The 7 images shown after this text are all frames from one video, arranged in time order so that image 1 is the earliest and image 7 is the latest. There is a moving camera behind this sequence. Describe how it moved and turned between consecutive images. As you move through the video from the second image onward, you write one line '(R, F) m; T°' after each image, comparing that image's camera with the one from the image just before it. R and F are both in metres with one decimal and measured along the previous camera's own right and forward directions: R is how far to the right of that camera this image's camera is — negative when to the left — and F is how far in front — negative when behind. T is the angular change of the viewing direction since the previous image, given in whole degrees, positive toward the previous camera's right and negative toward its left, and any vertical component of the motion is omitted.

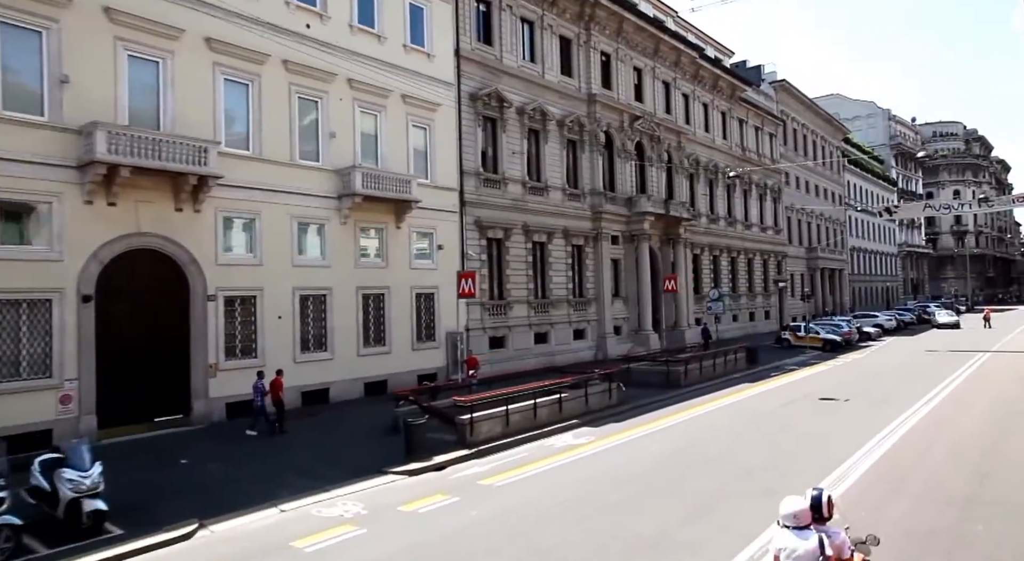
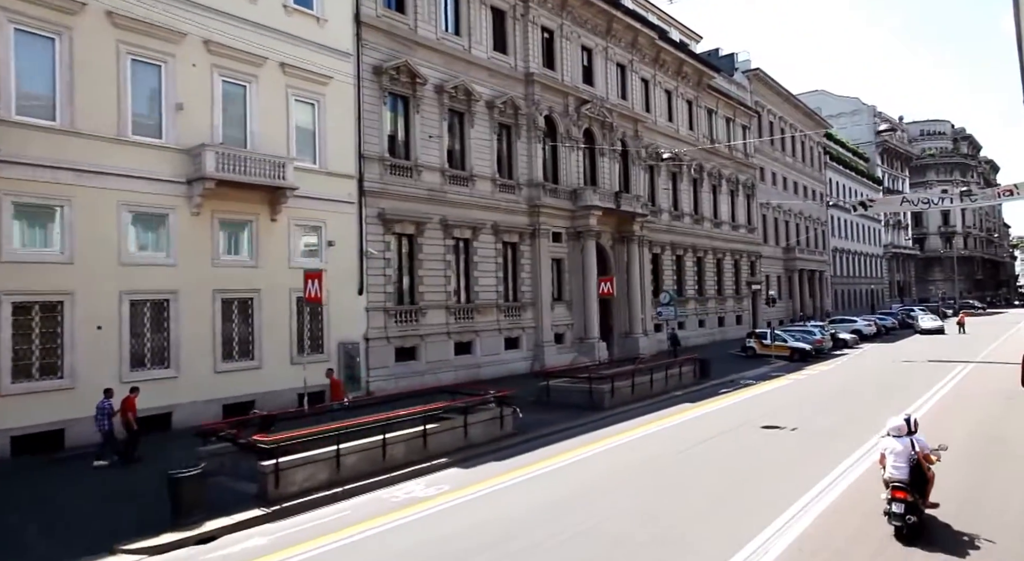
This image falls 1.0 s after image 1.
(+2.9, +3.5) m; +1°
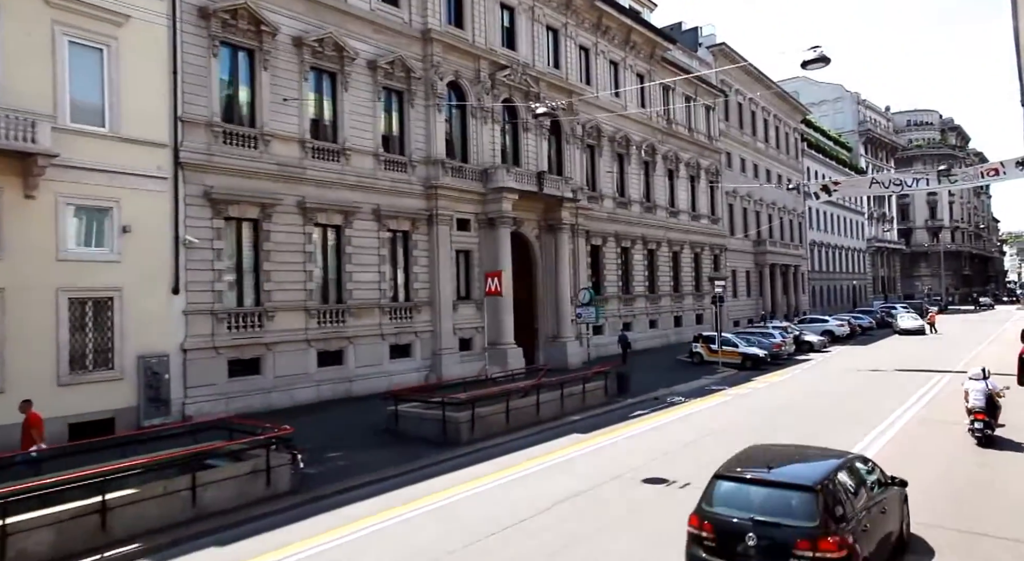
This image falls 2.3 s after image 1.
(+3.7, +4.5) m; +1°
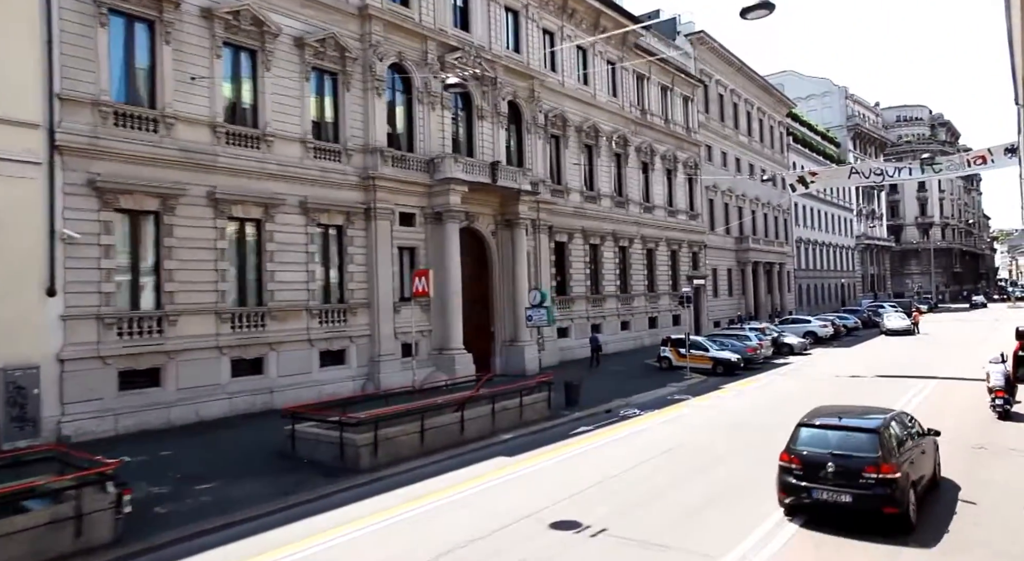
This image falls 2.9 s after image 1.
(+1.6, +2.1) m; 0°
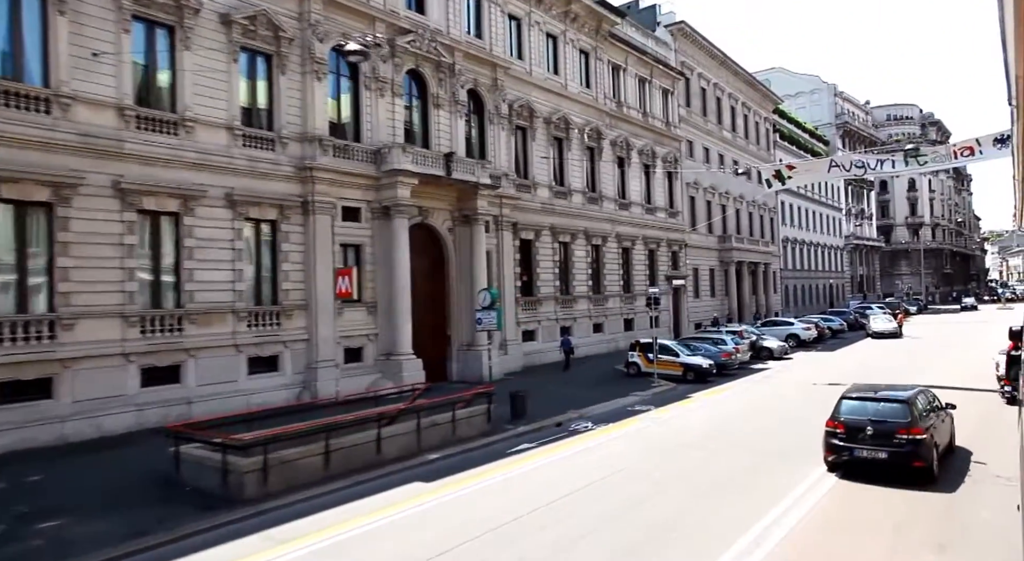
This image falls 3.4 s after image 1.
(+1.4, +1.7) m; +1°
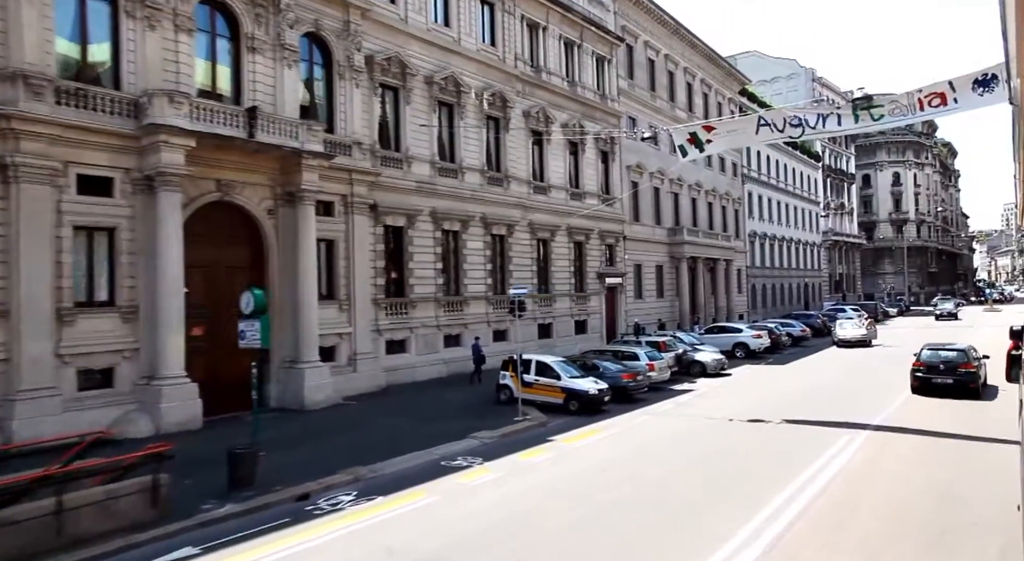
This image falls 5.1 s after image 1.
(+4.6, +5.8) m; +1°
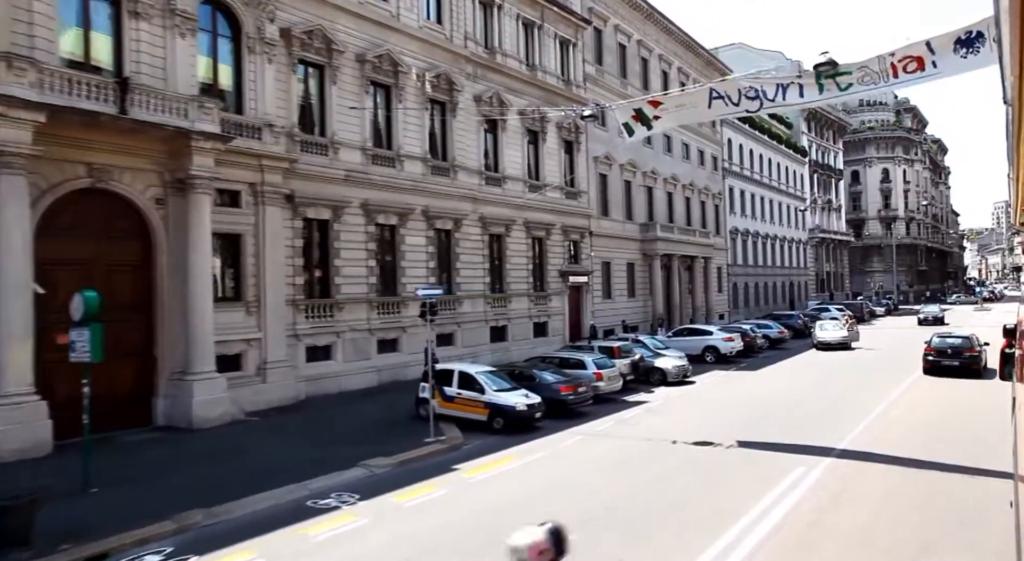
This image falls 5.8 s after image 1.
(+1.9, +2.4) m; +1°
